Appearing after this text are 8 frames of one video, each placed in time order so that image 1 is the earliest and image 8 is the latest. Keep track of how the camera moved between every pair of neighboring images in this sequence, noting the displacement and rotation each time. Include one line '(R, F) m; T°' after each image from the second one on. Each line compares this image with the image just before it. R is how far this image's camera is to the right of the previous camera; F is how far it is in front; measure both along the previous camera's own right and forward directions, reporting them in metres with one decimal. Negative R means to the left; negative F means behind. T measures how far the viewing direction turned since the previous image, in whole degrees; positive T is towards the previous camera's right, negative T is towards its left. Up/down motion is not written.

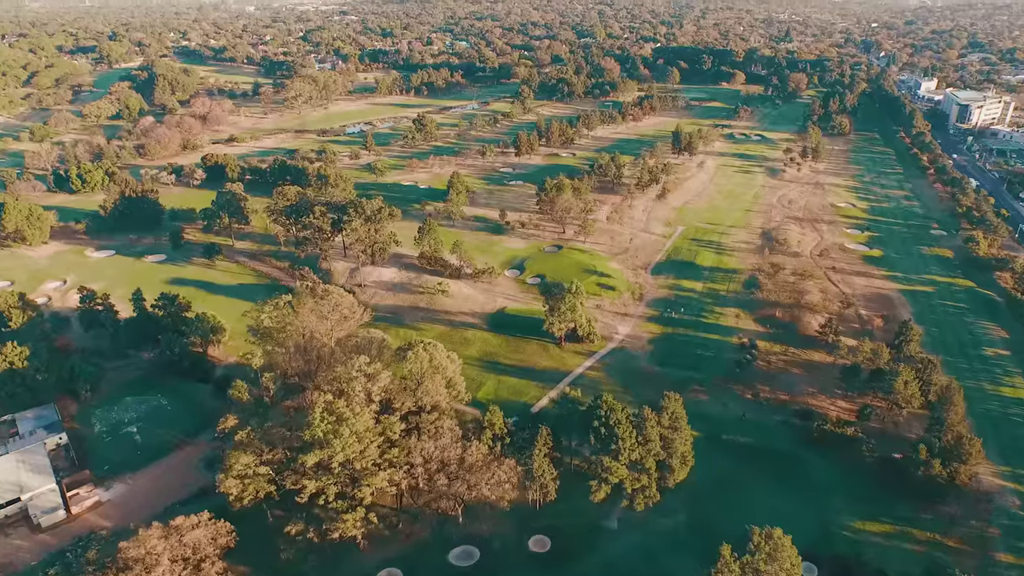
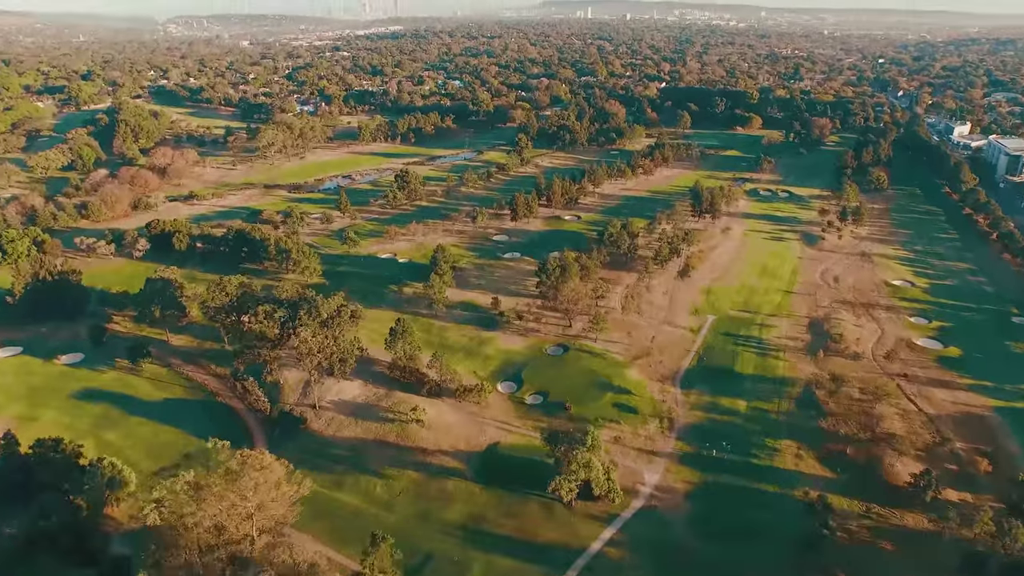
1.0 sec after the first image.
(+0.2, +7.9) m; 0°
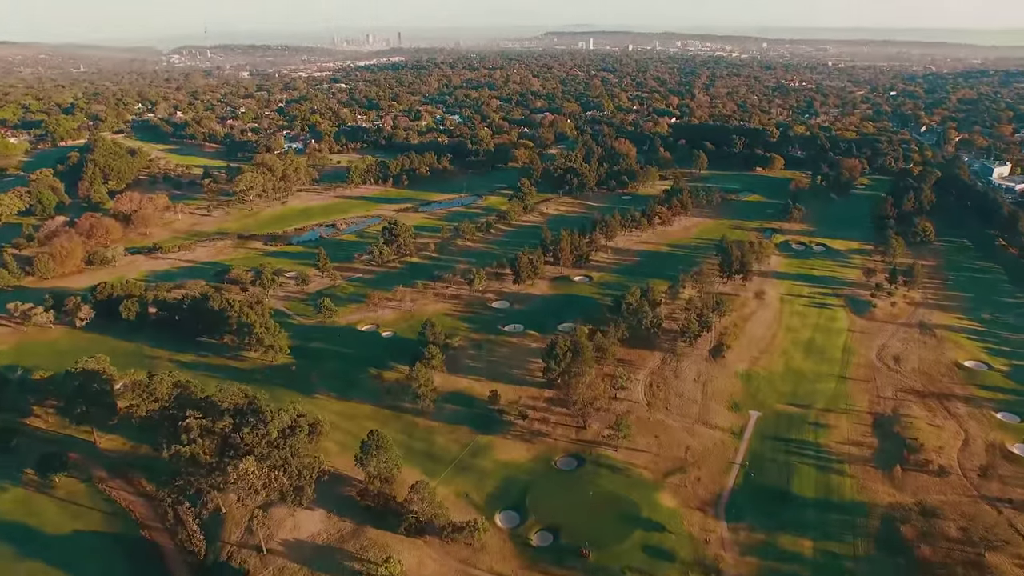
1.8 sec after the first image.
(0.0, +6.4) m; 0°
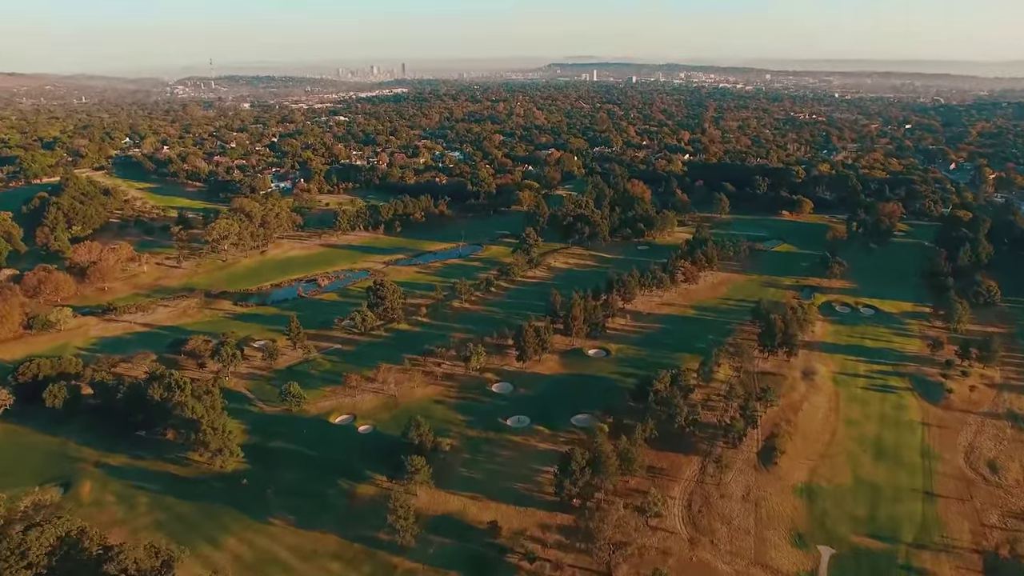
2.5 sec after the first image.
(0.0, +6.4) m; 0°
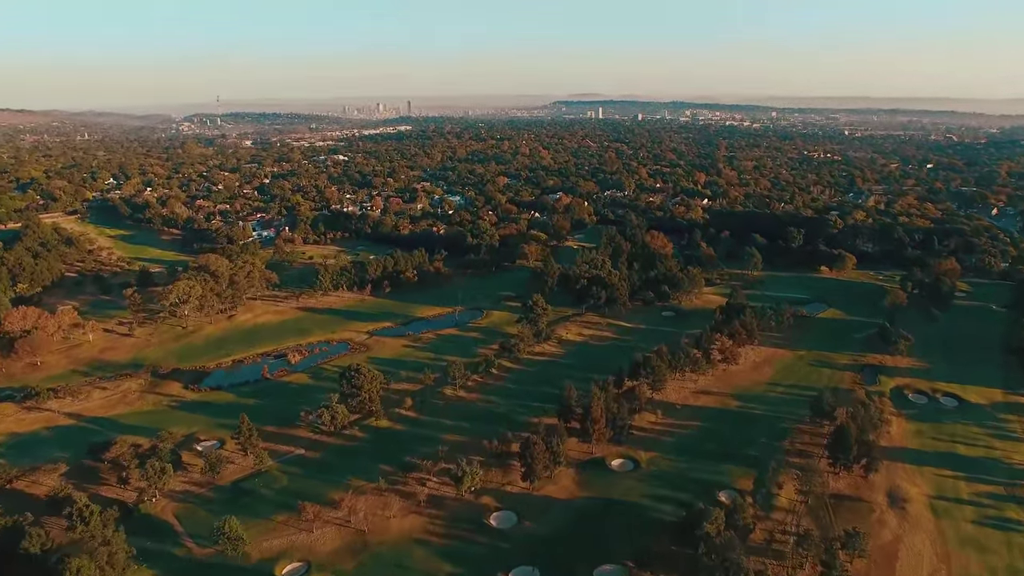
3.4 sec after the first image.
(0.0, +7.5) m; 0°
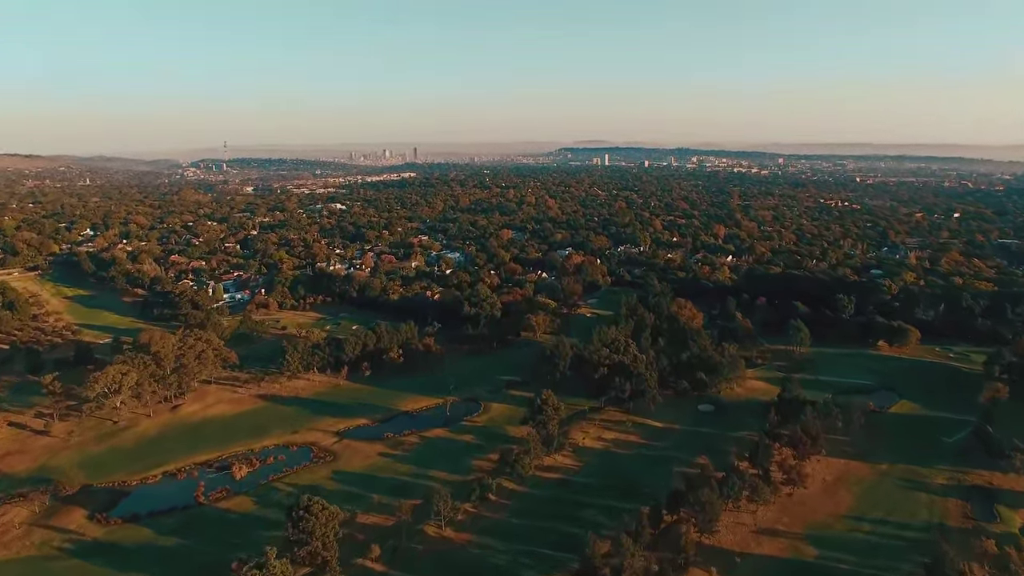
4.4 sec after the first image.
(+0.1, +8.5) m; 0°
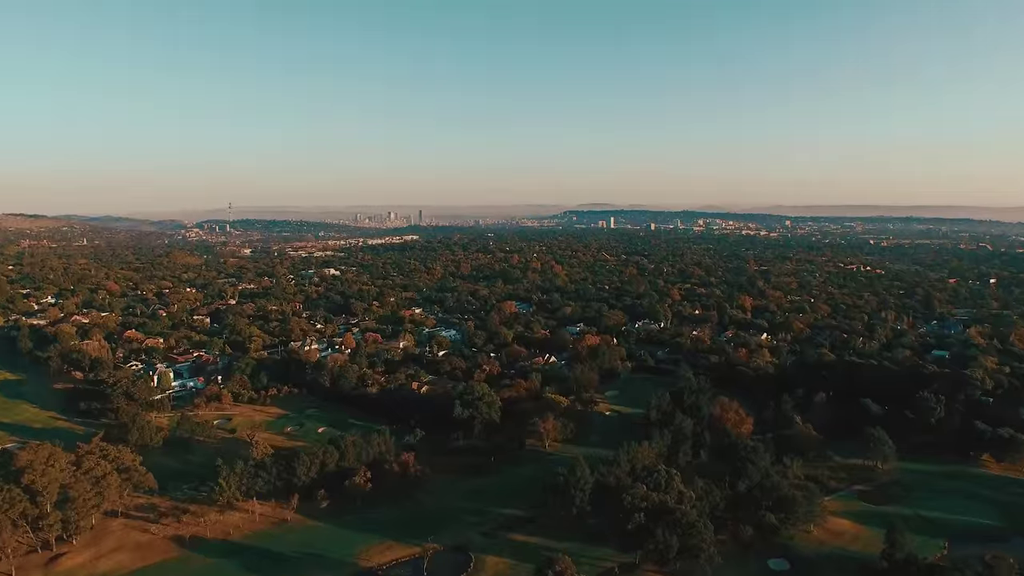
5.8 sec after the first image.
(+0.1, +10.0) m; 0°
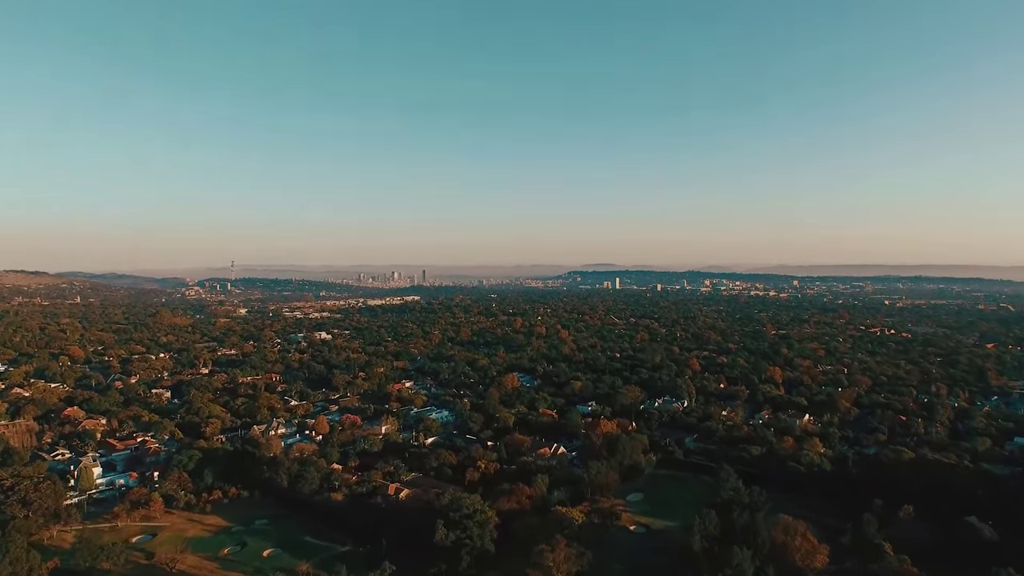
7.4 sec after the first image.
(+0.2, +9.2) m; 0°
